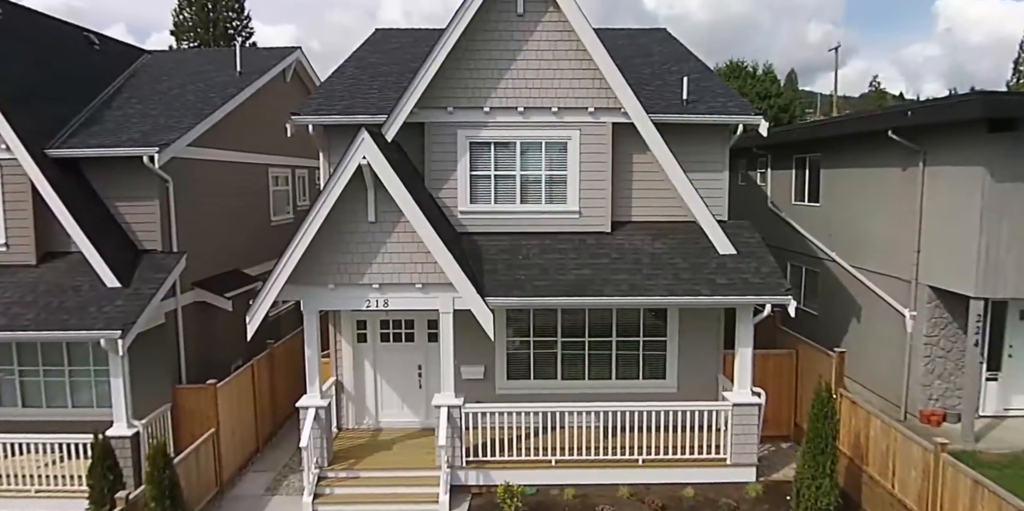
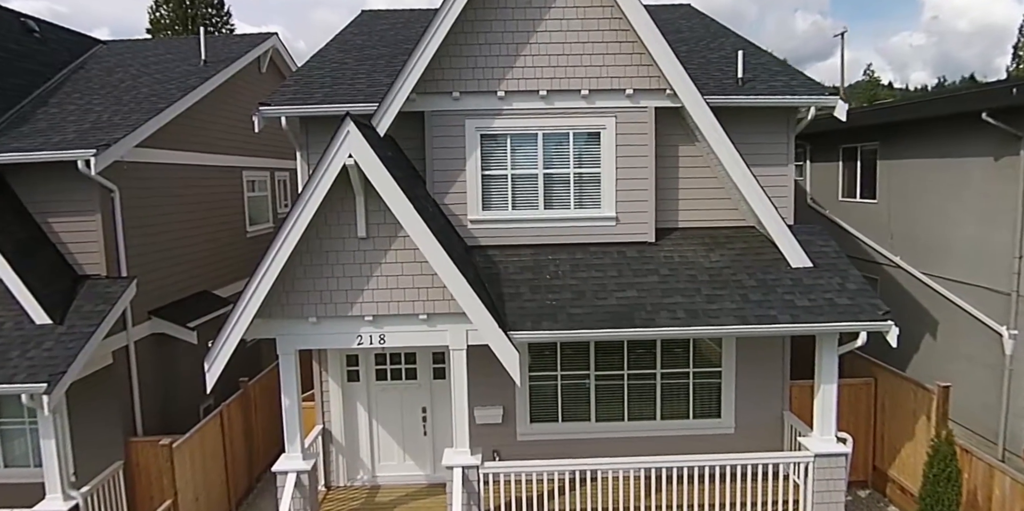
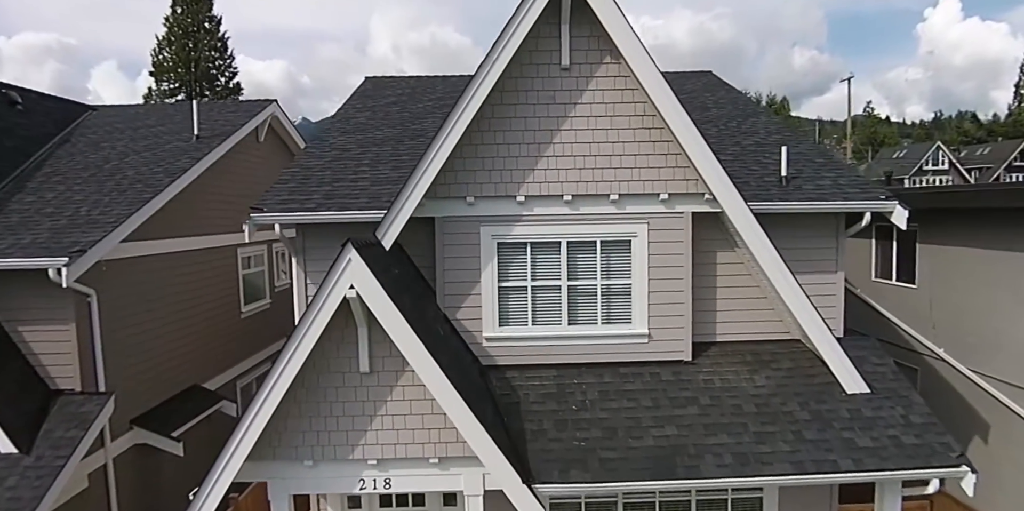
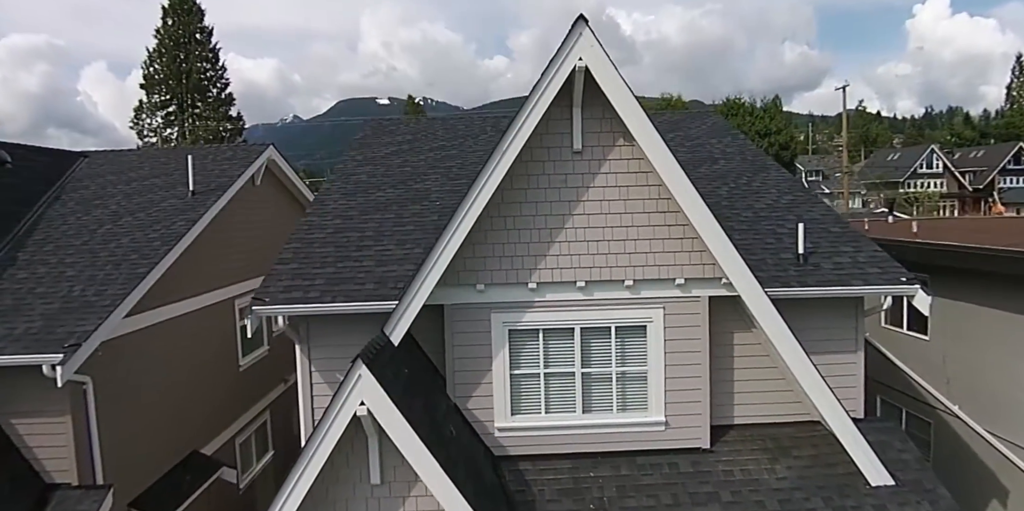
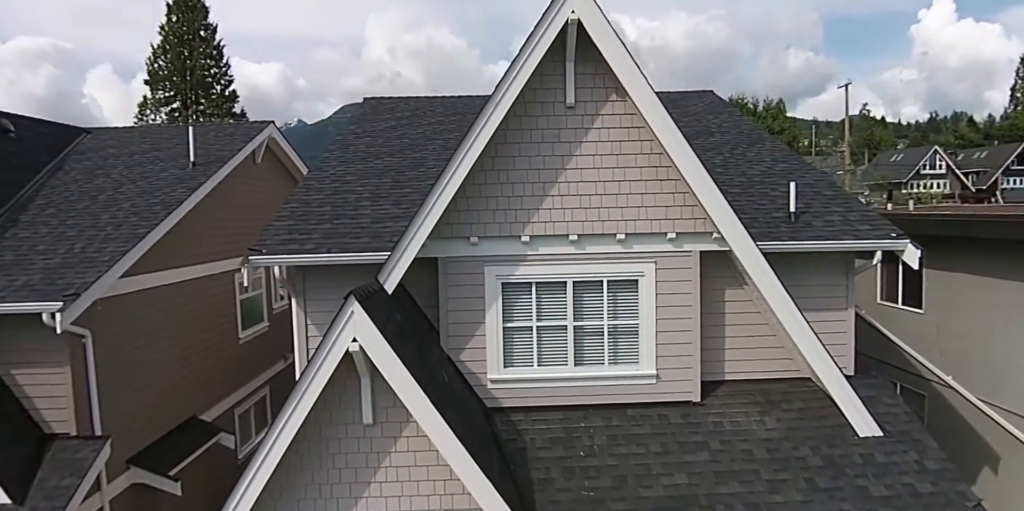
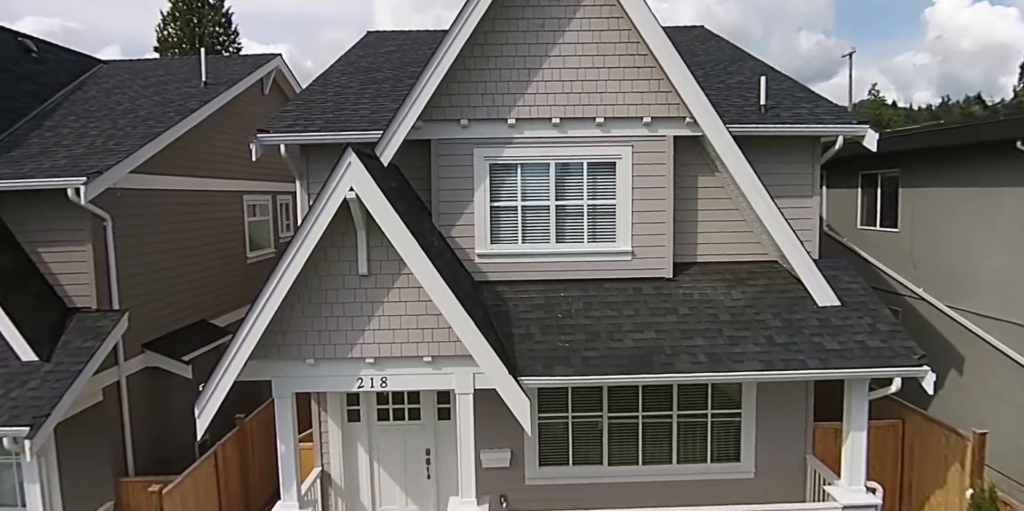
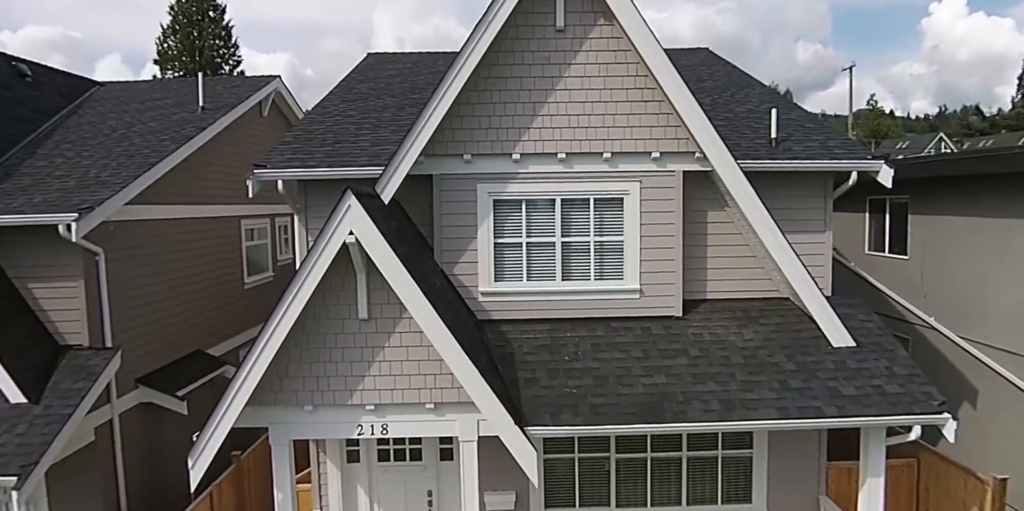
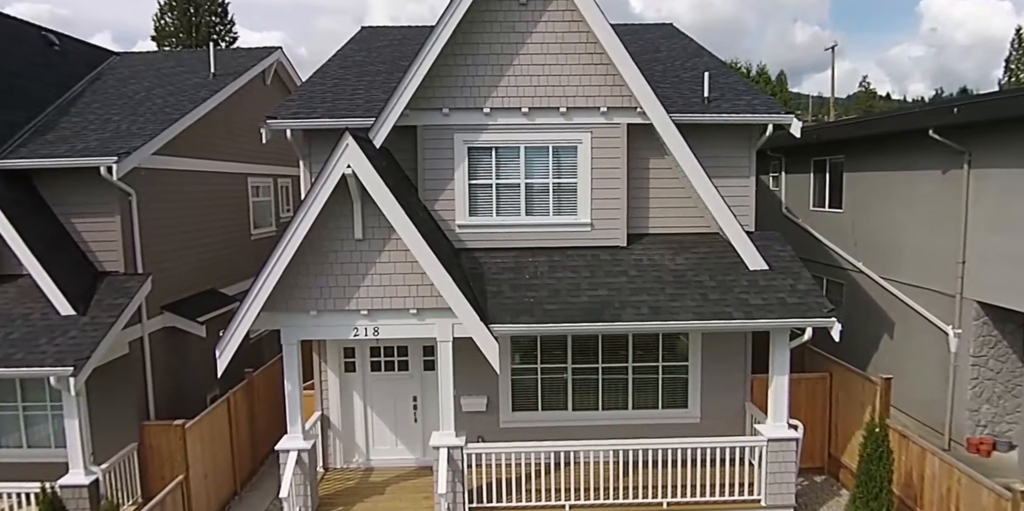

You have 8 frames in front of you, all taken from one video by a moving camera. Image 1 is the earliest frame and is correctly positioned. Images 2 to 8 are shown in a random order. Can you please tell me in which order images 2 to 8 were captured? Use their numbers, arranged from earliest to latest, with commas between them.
8, 2, 6, 7, 3, 5, 4
